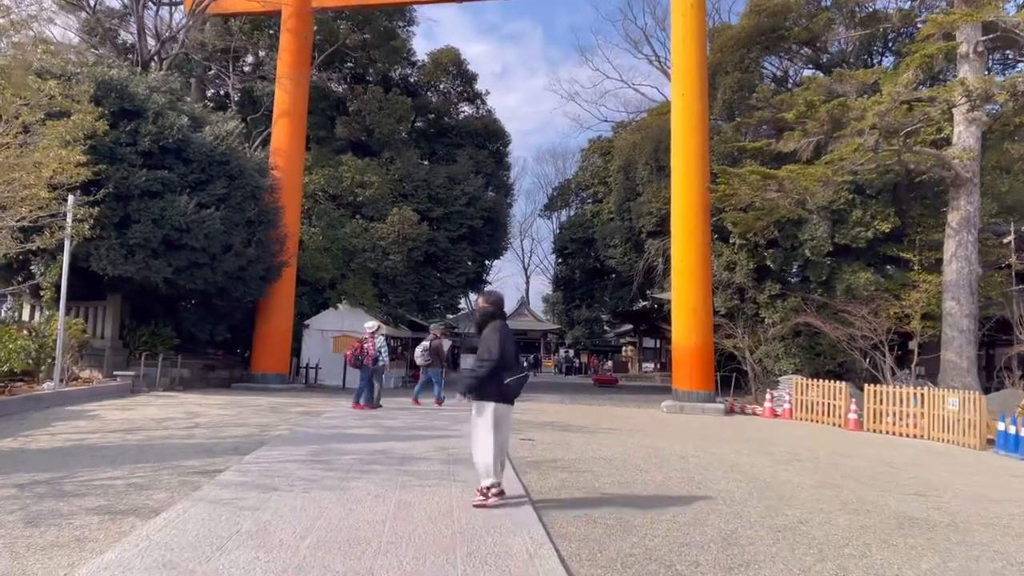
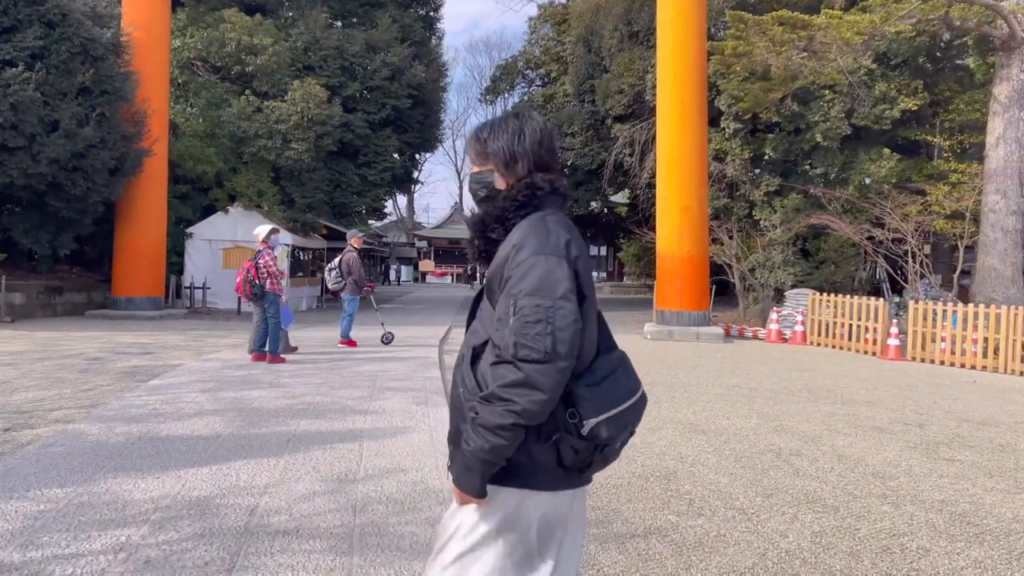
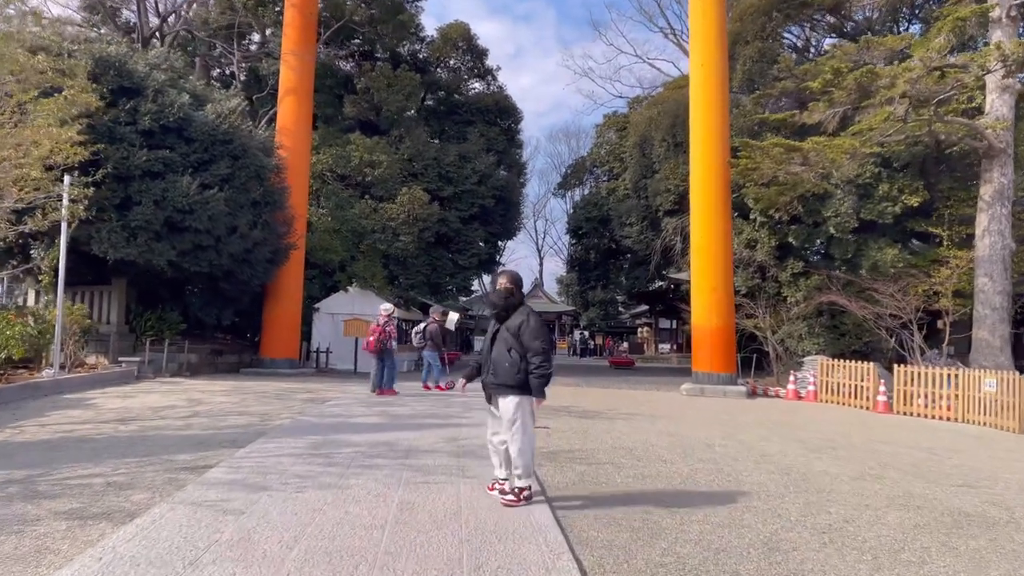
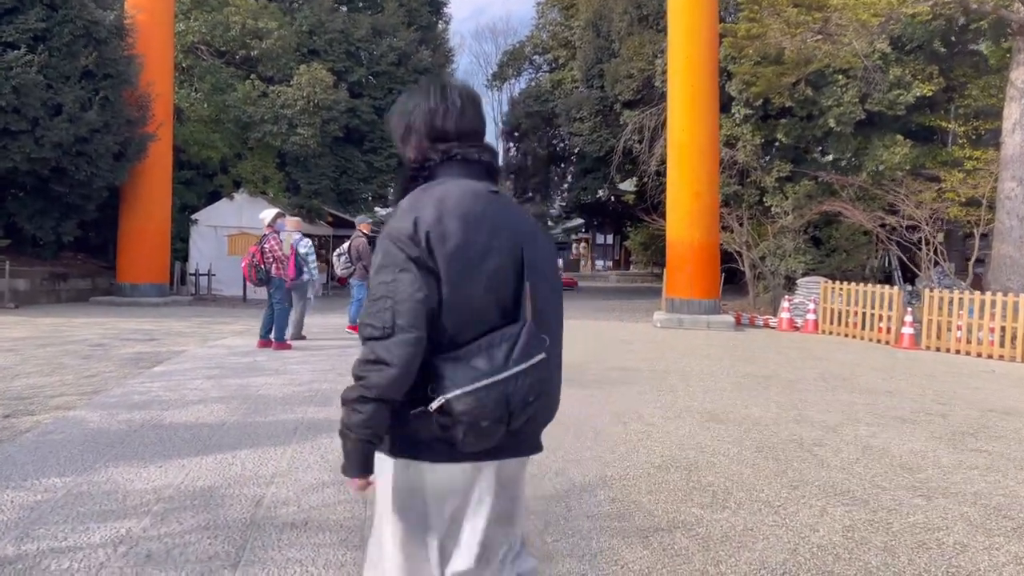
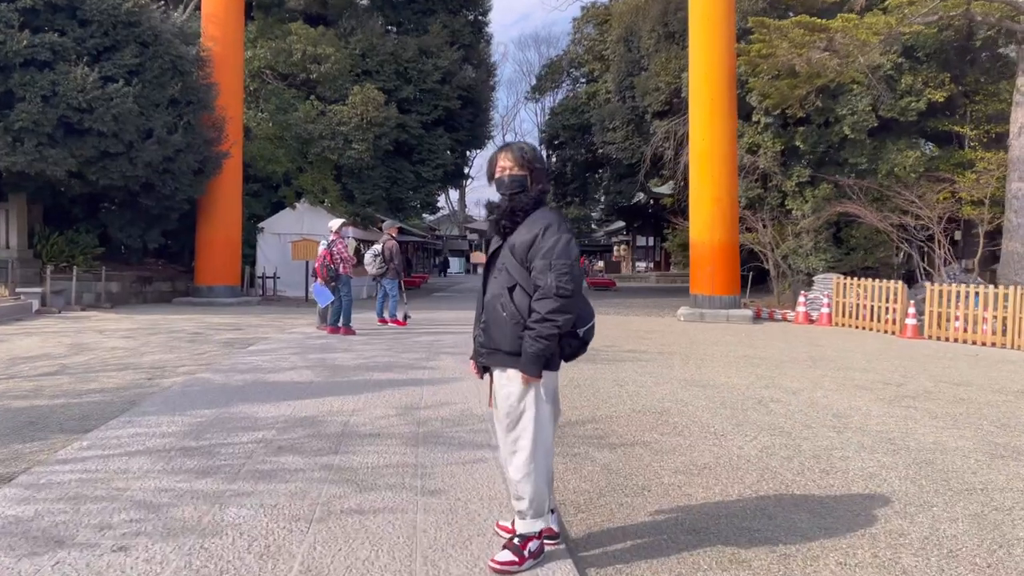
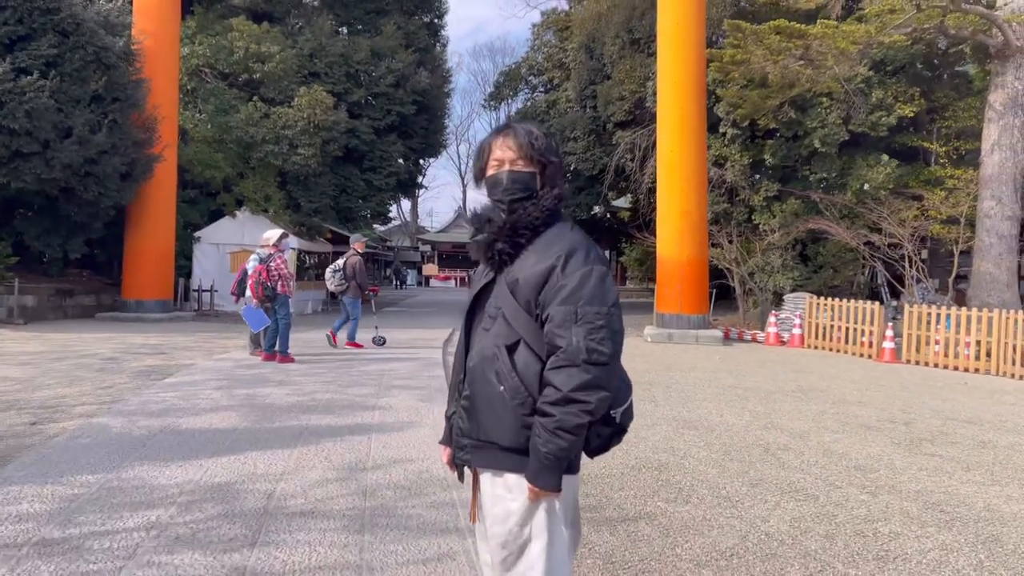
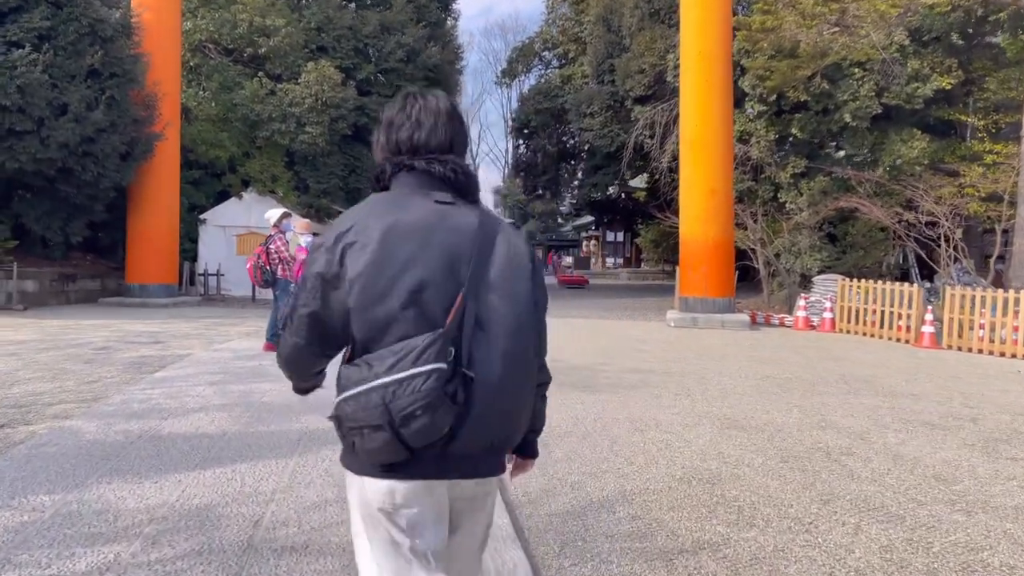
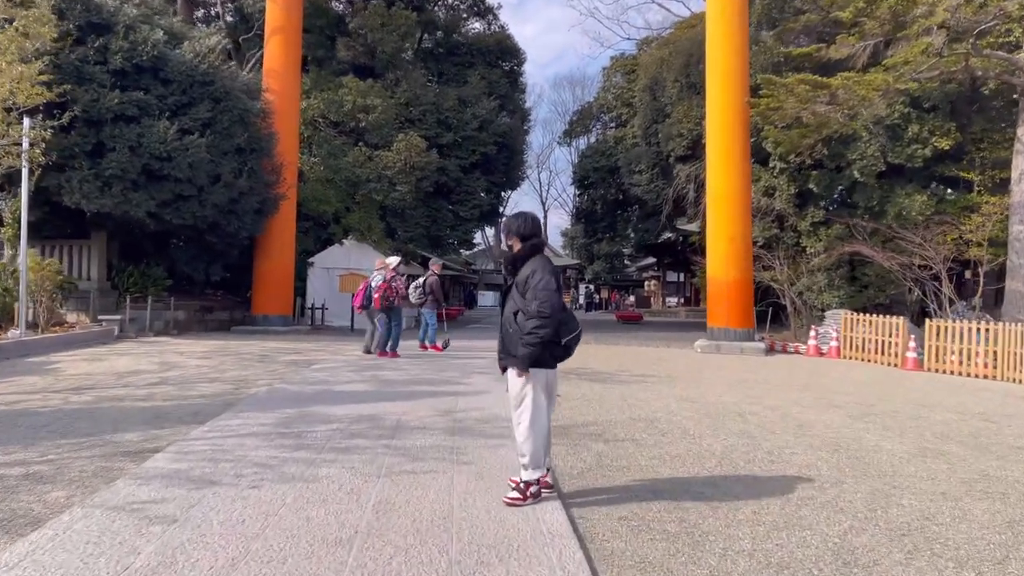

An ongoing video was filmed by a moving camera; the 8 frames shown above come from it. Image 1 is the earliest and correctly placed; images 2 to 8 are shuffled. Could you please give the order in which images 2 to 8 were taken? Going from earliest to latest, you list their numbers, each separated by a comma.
3, 8, 5, 6, 2, 4, 7
